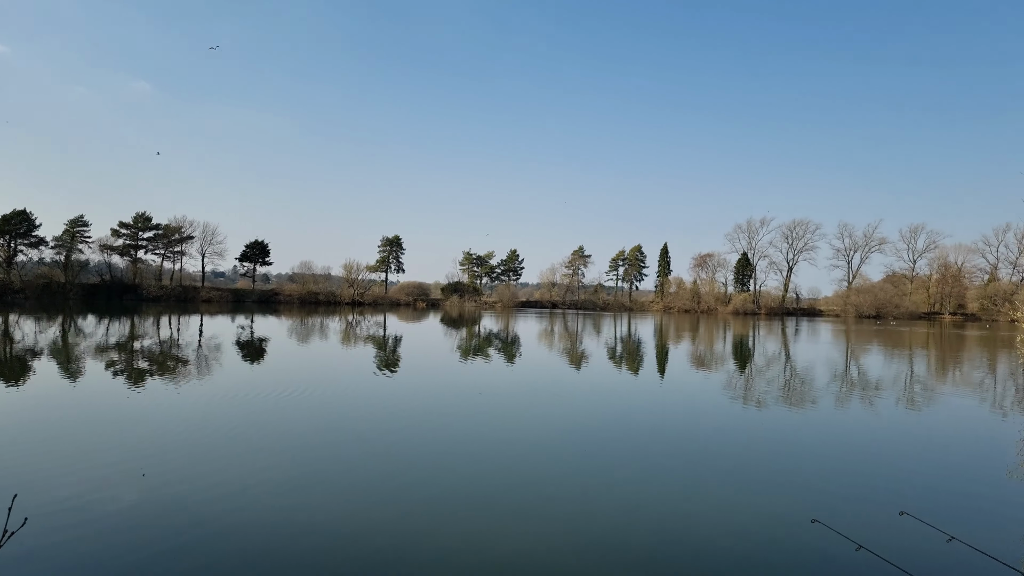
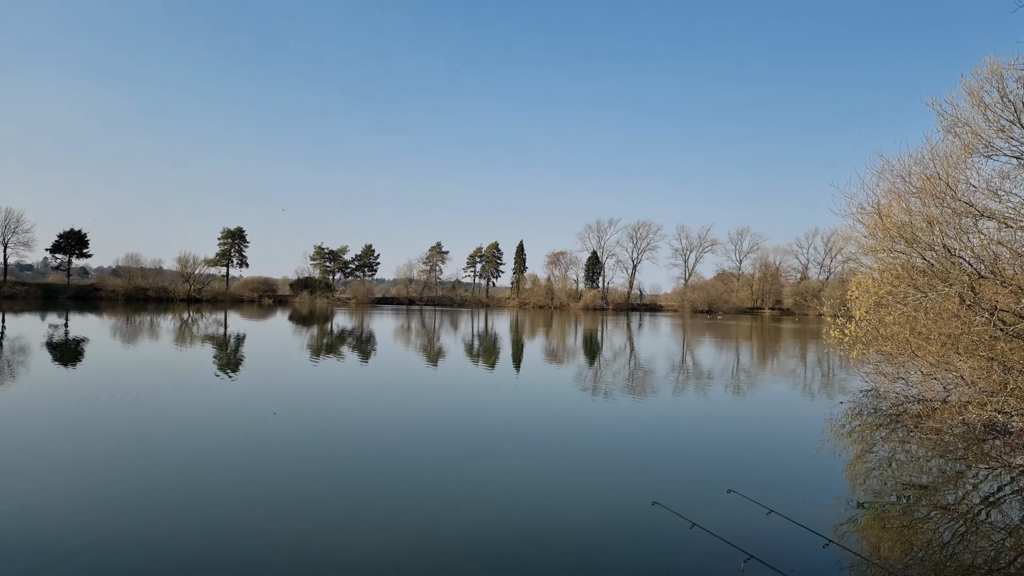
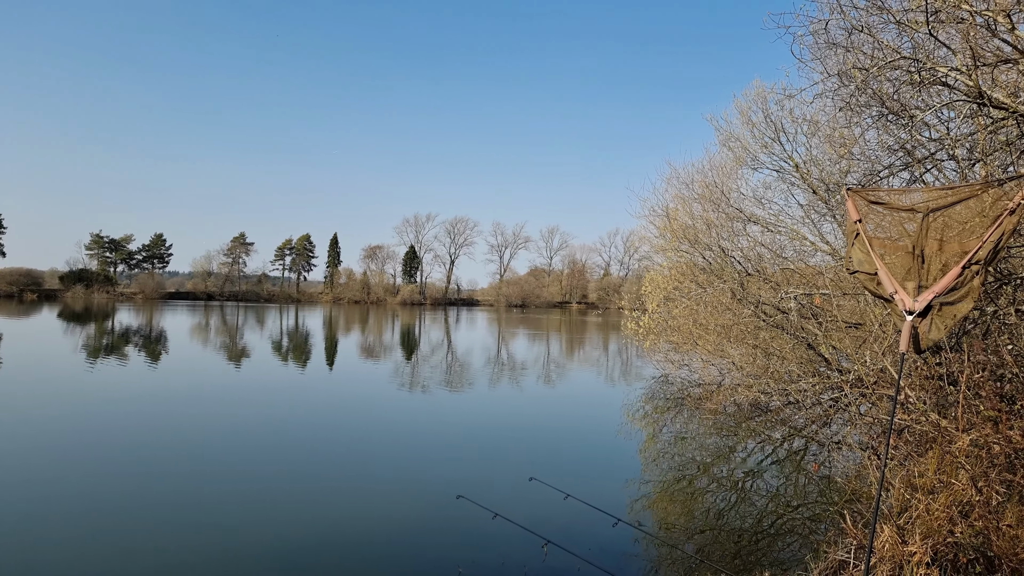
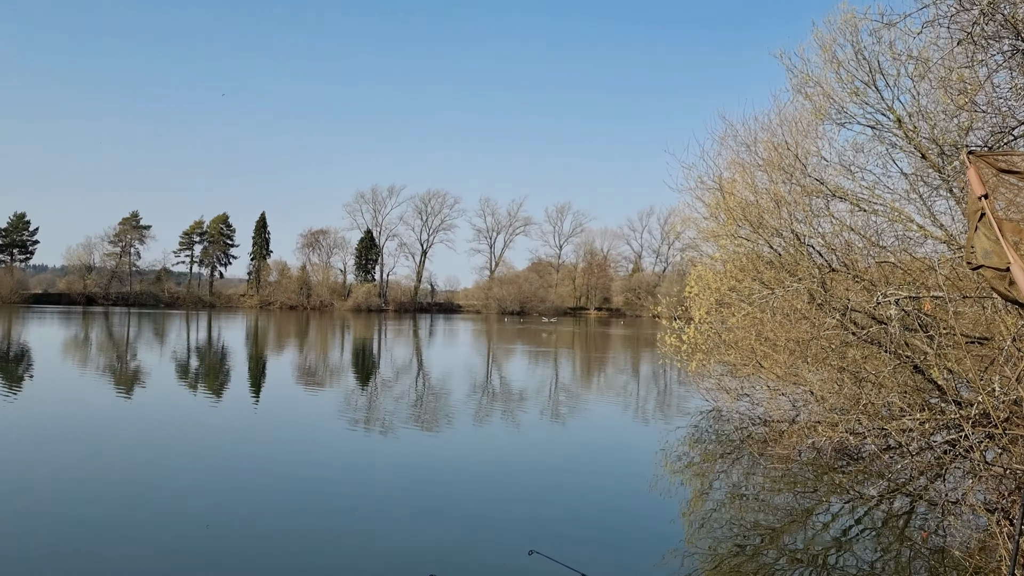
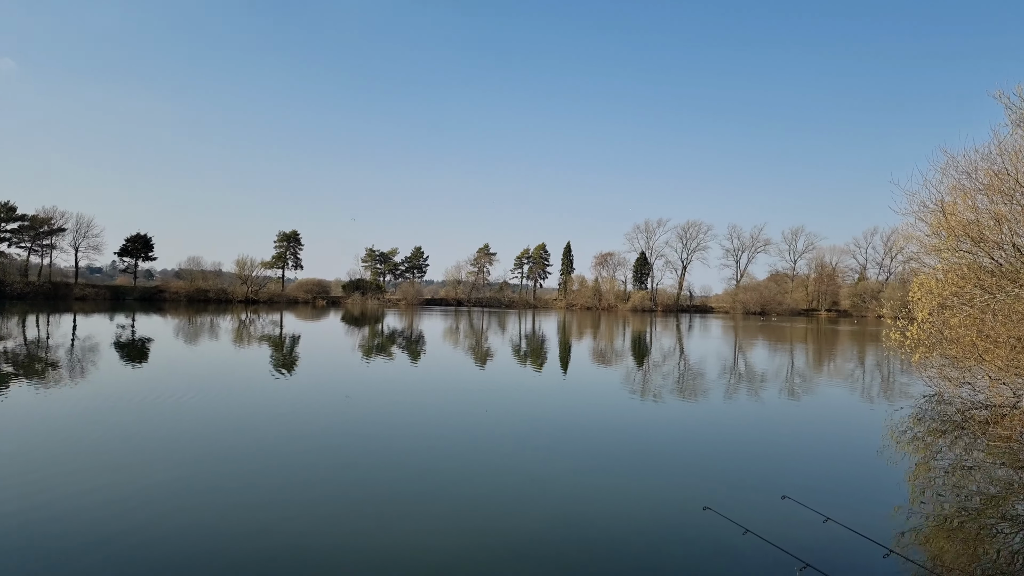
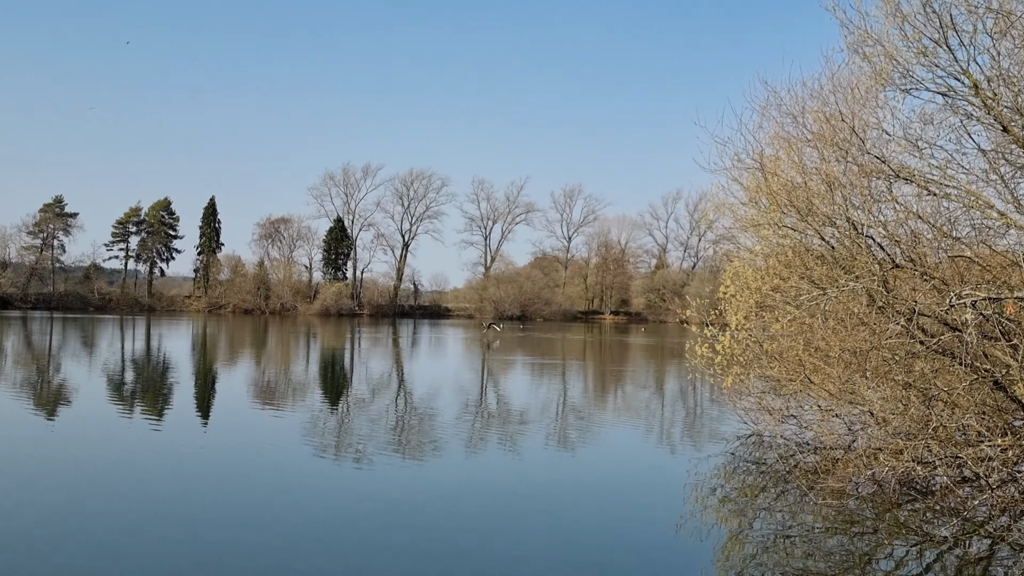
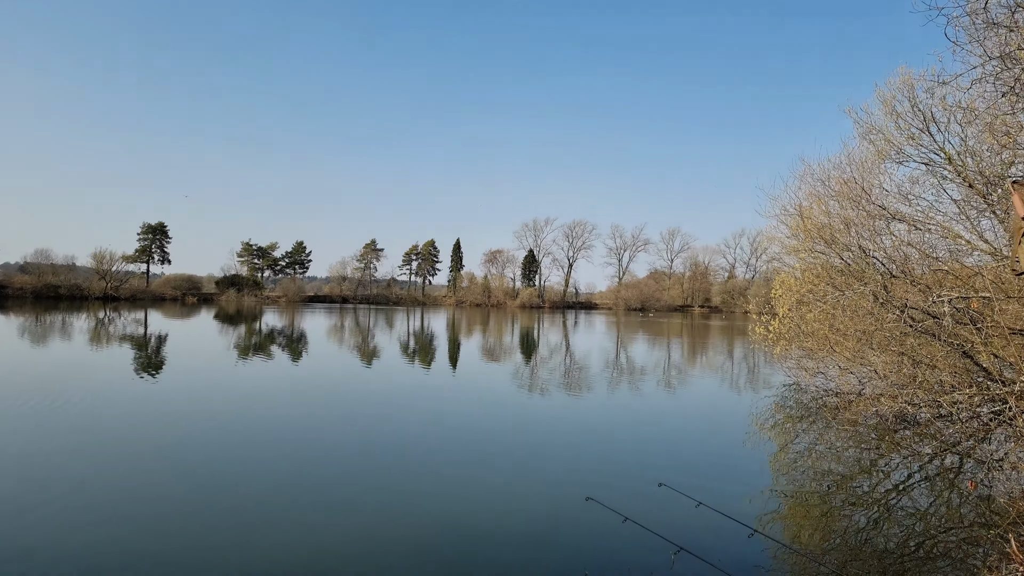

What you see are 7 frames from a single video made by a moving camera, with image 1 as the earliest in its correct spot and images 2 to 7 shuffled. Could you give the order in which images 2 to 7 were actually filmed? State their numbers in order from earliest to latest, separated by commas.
5, 2, 7, 3, 4, 6
